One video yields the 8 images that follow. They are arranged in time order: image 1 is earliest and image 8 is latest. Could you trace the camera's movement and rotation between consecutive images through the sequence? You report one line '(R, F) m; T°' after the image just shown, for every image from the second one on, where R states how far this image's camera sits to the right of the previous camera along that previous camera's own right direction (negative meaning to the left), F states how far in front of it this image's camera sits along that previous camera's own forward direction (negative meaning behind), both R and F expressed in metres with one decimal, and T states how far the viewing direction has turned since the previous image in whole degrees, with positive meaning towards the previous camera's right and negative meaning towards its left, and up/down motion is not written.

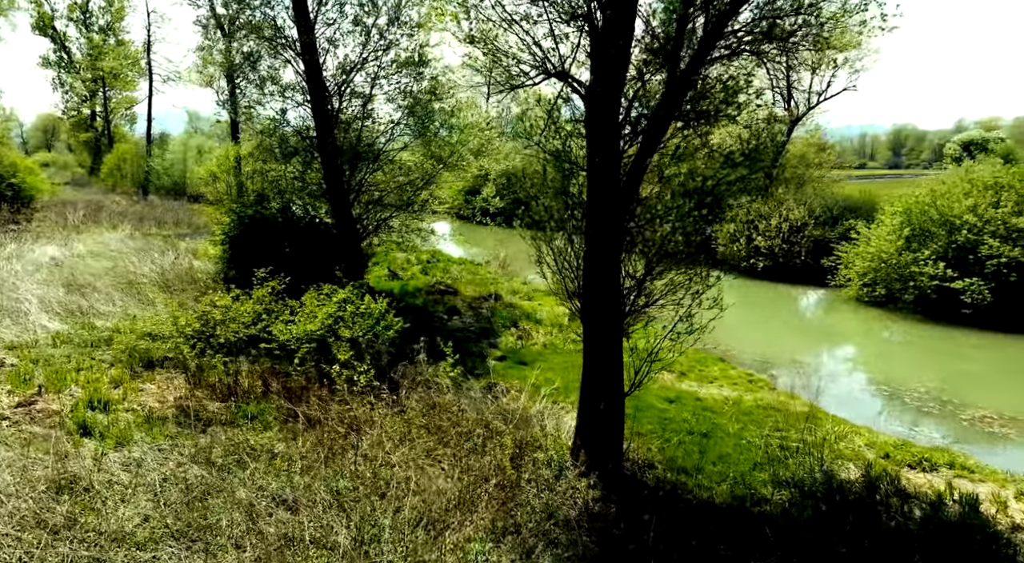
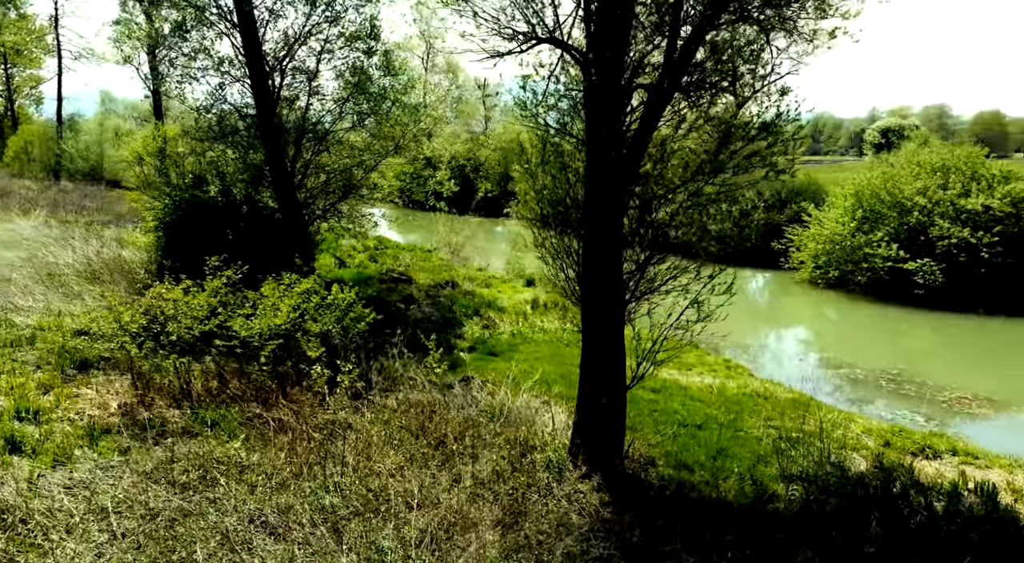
(-0.5, +0.6) m; +5°
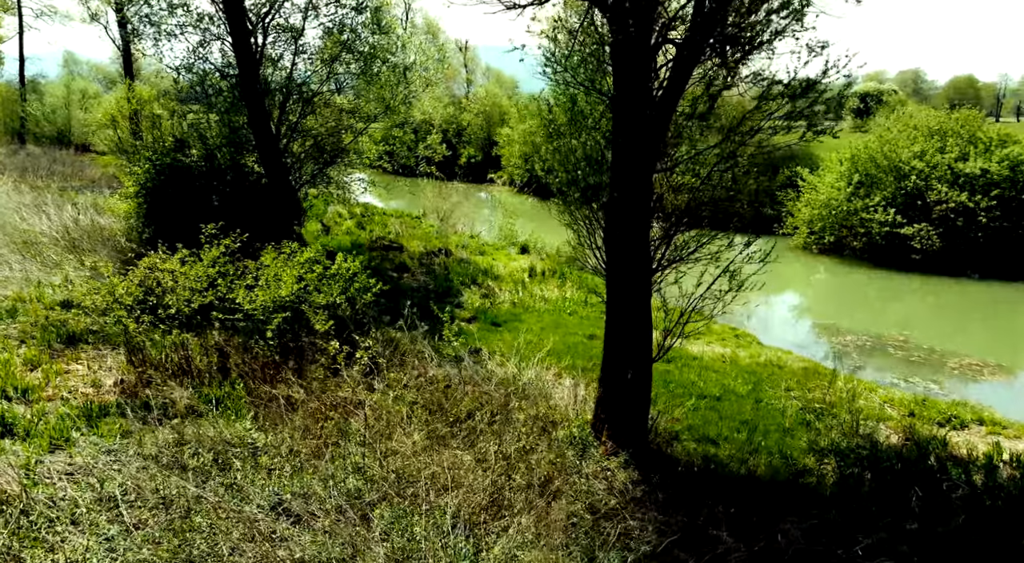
(-0.4, +0.3) m; +2°
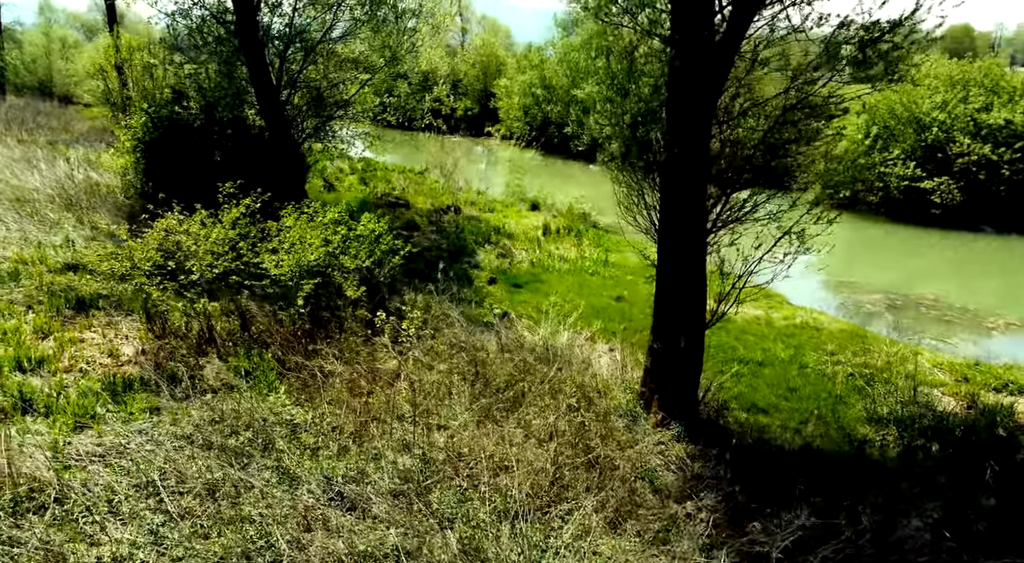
(-0.5, +0.4) m; +1°
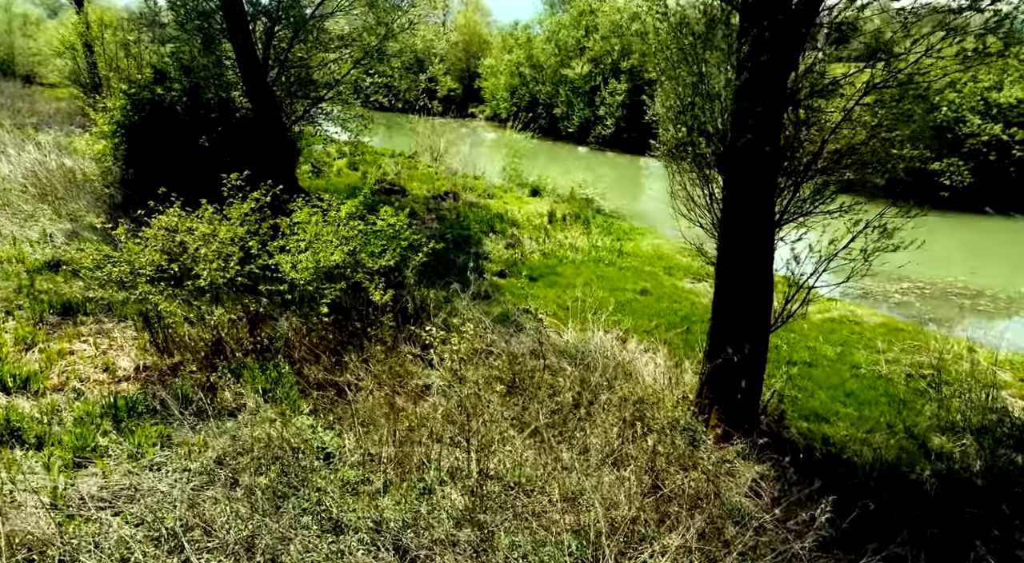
(-0.5, +0.6) m; +2°
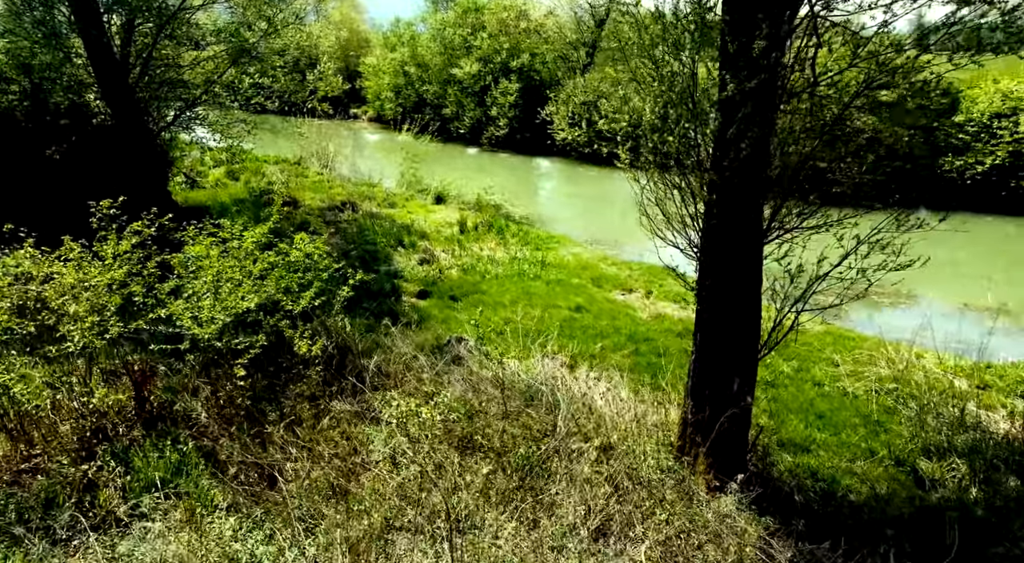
(-0.5, +0.9) m; +10°
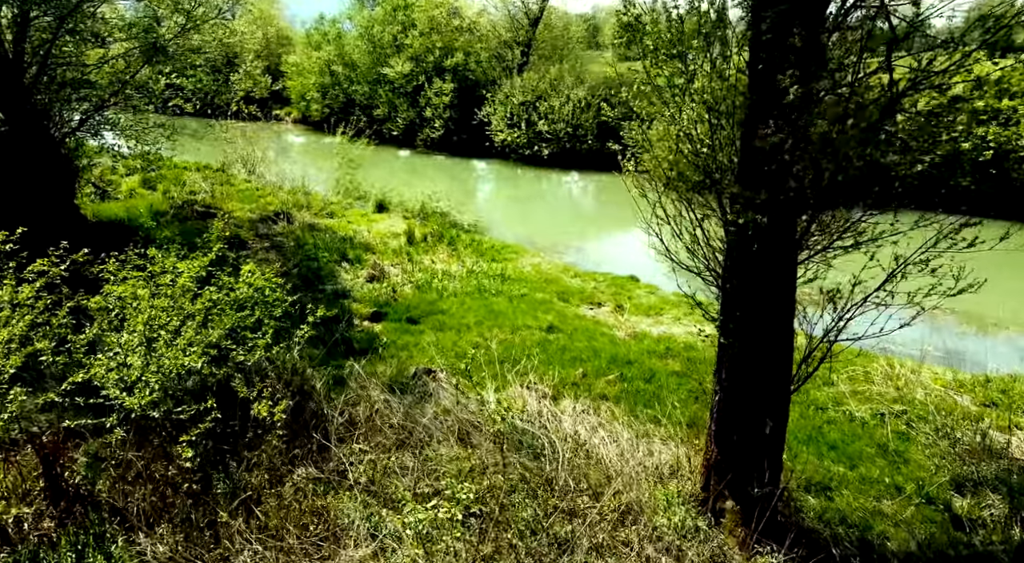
(-0.4, +0.8) m; +6°
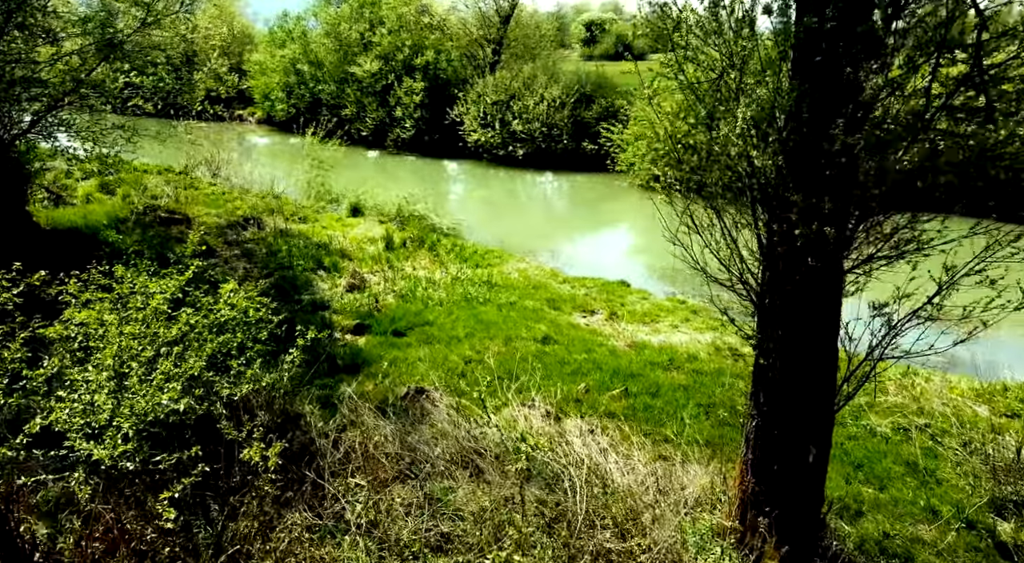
(-0.3, +0.4) m; +3°
